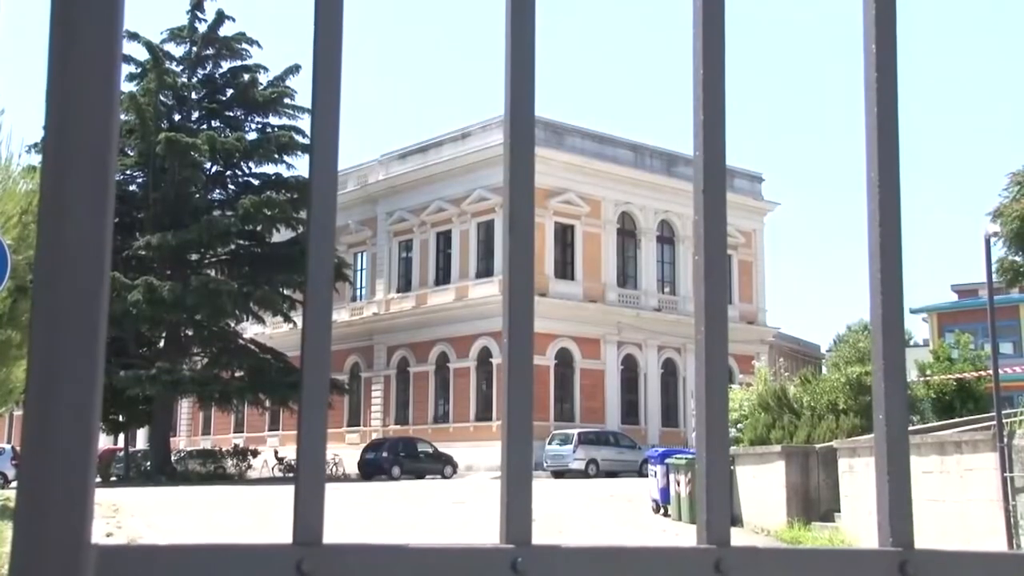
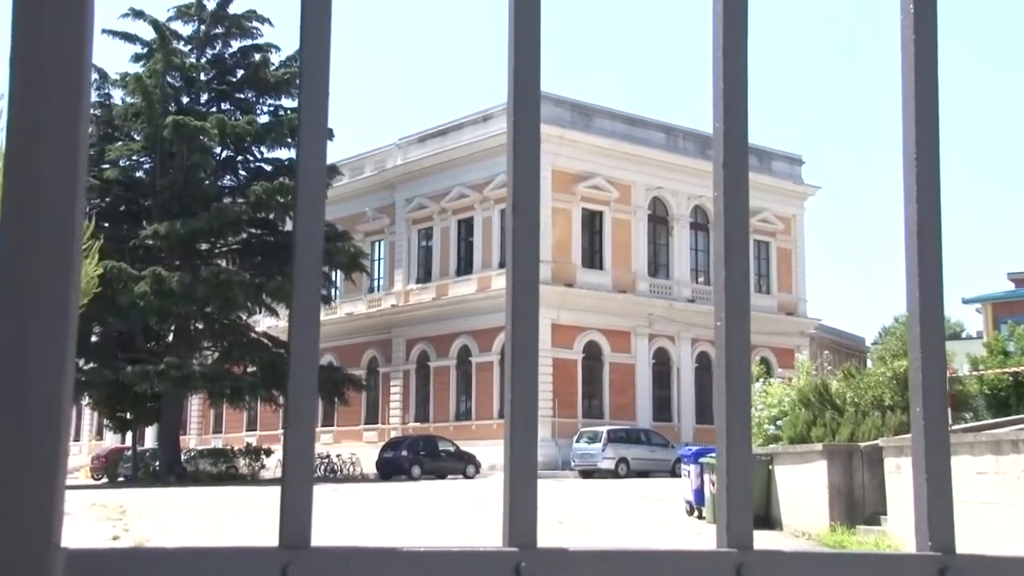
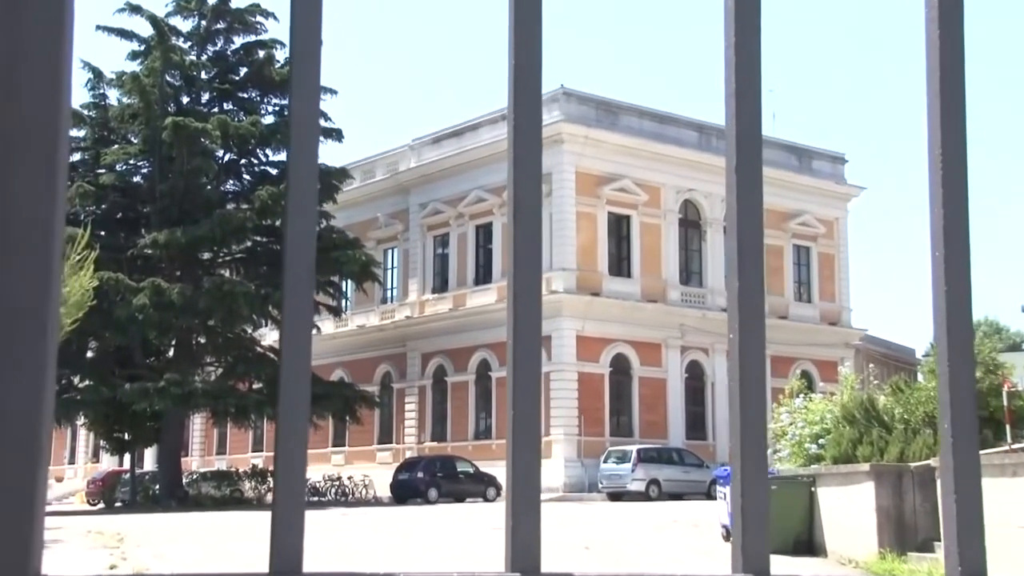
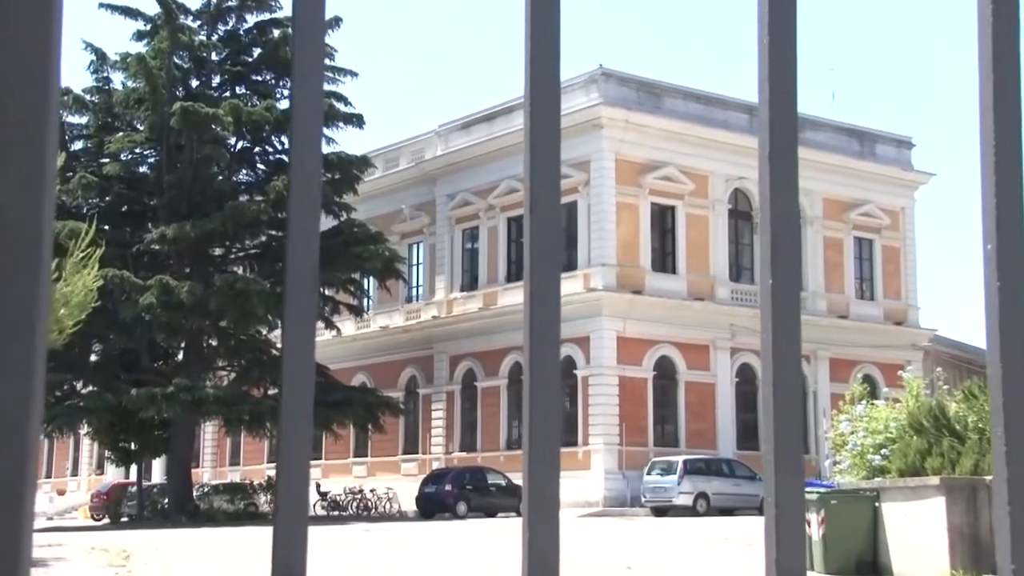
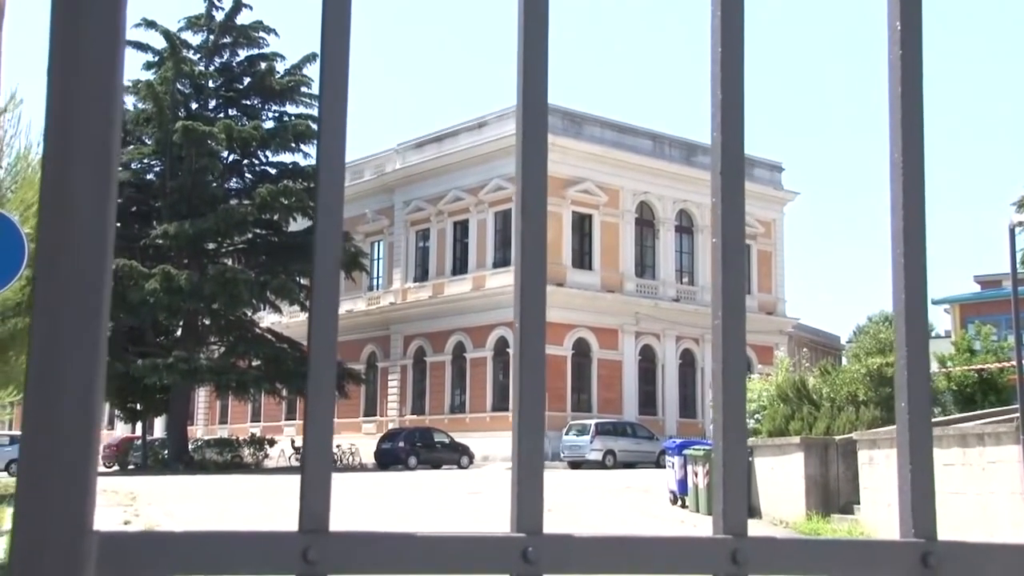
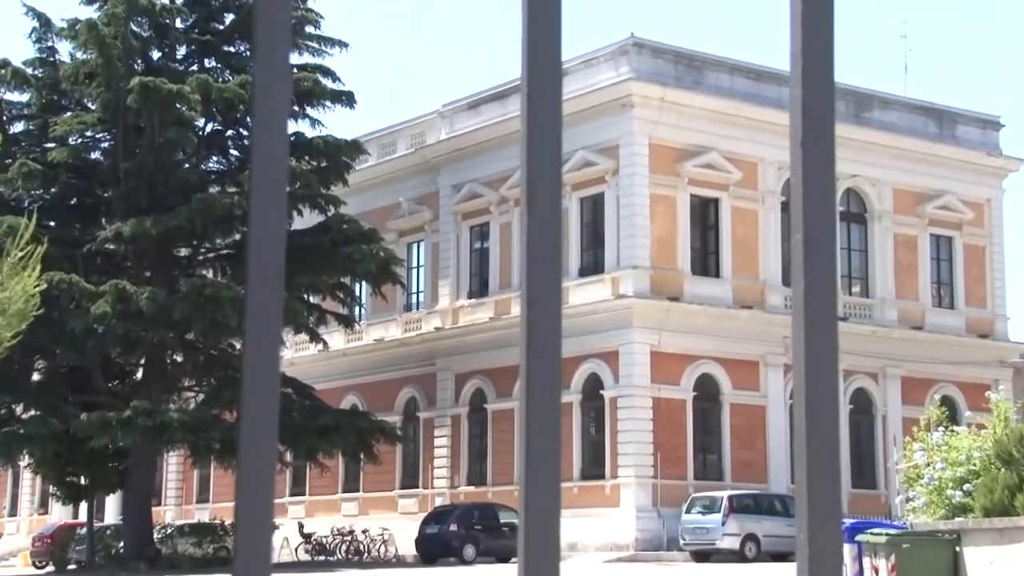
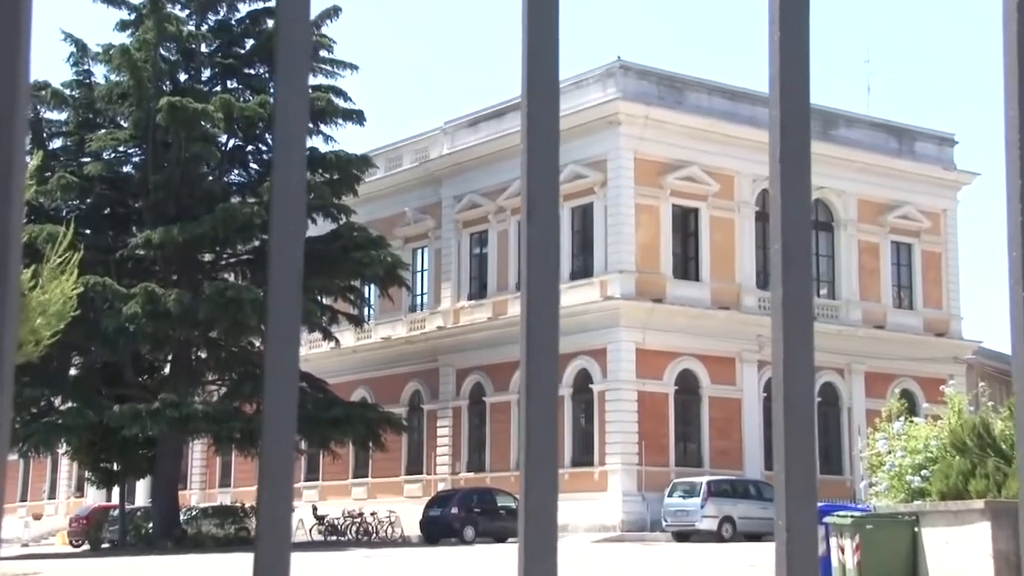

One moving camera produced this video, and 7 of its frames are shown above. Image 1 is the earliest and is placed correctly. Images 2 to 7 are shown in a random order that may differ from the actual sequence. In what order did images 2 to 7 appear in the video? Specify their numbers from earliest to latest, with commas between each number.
5, 2, 3, 4, 7, 6
